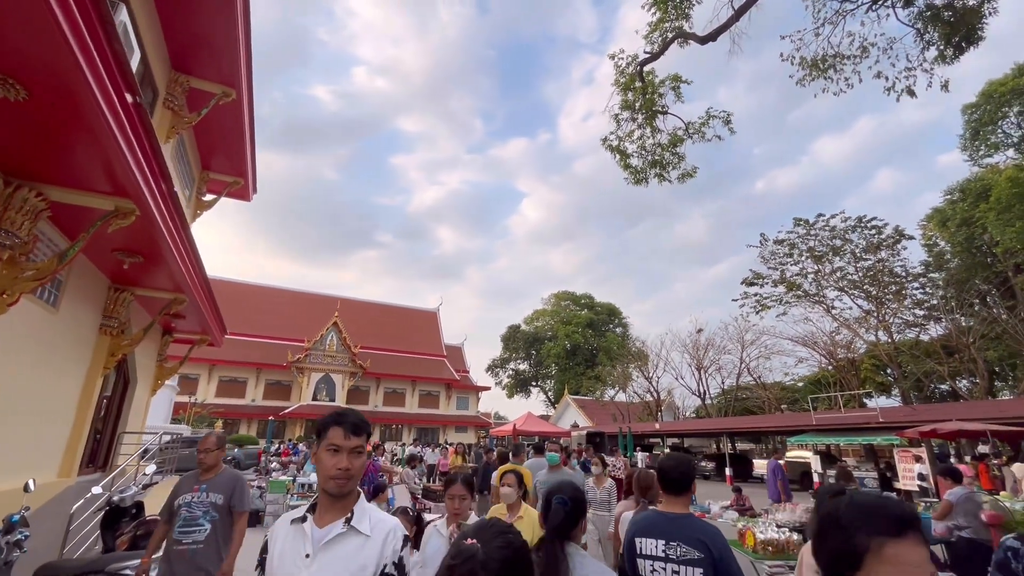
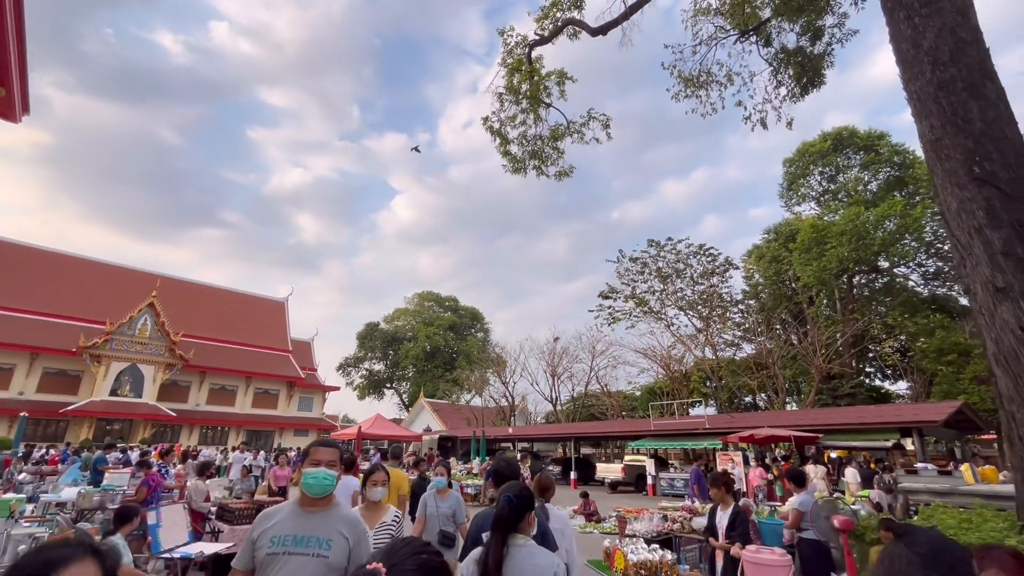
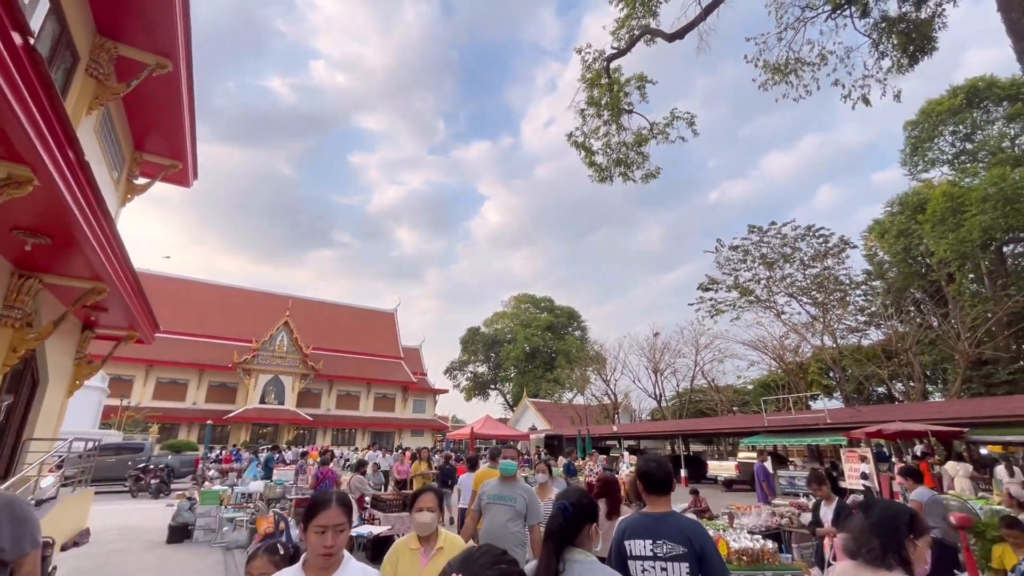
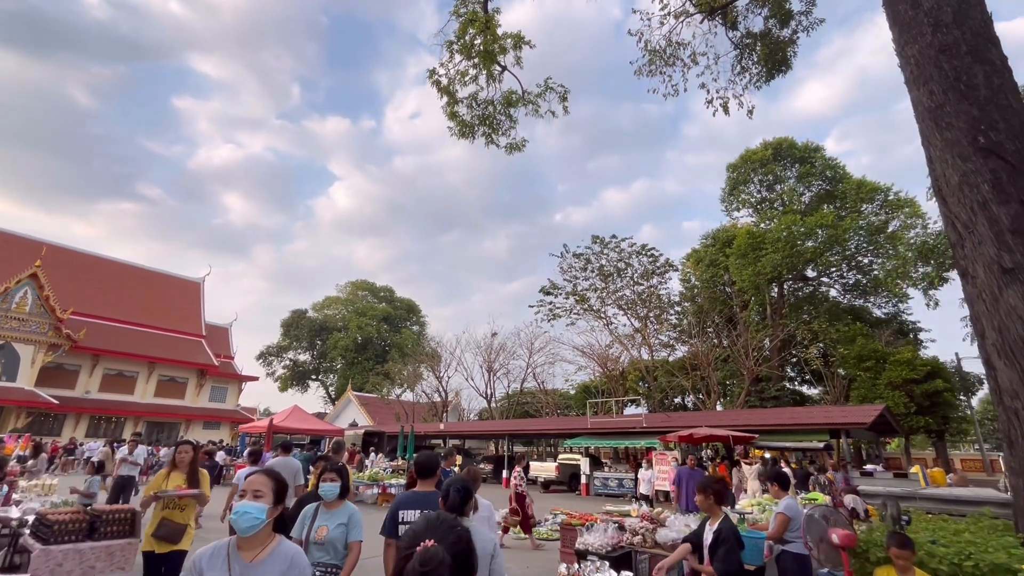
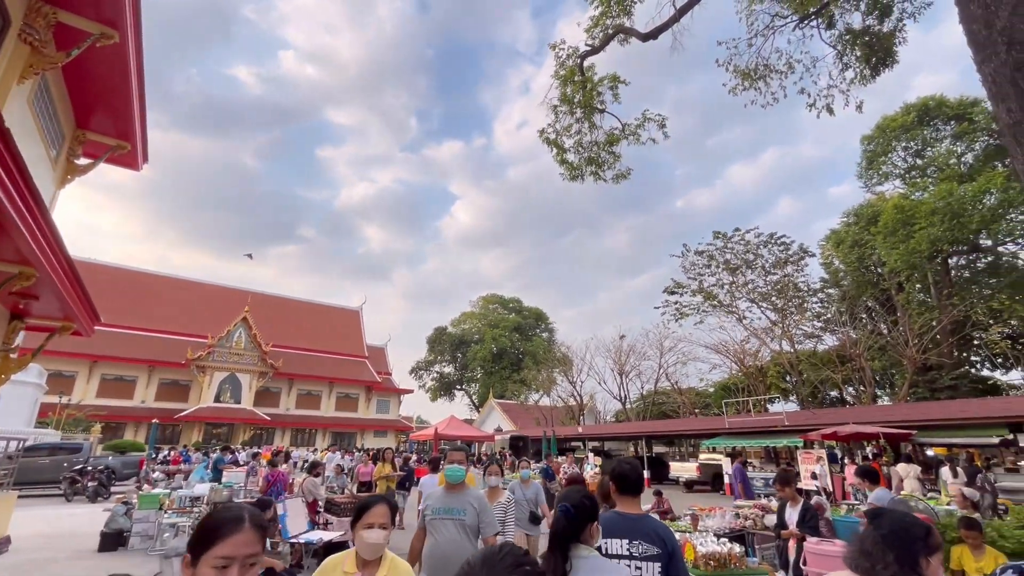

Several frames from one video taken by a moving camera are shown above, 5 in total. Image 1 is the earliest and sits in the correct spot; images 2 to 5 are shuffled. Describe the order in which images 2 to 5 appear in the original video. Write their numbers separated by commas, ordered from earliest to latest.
3, 5, 2, 4
